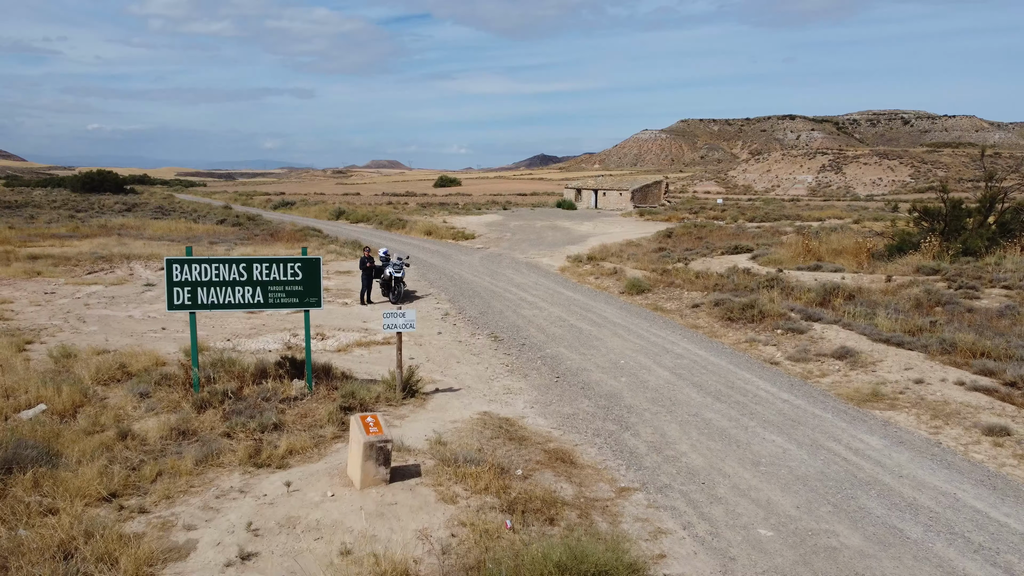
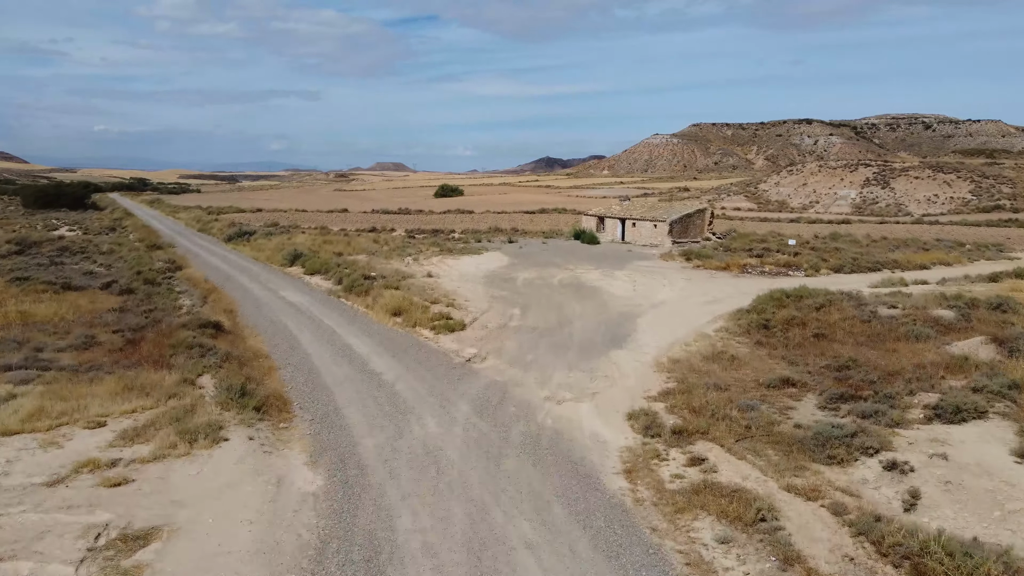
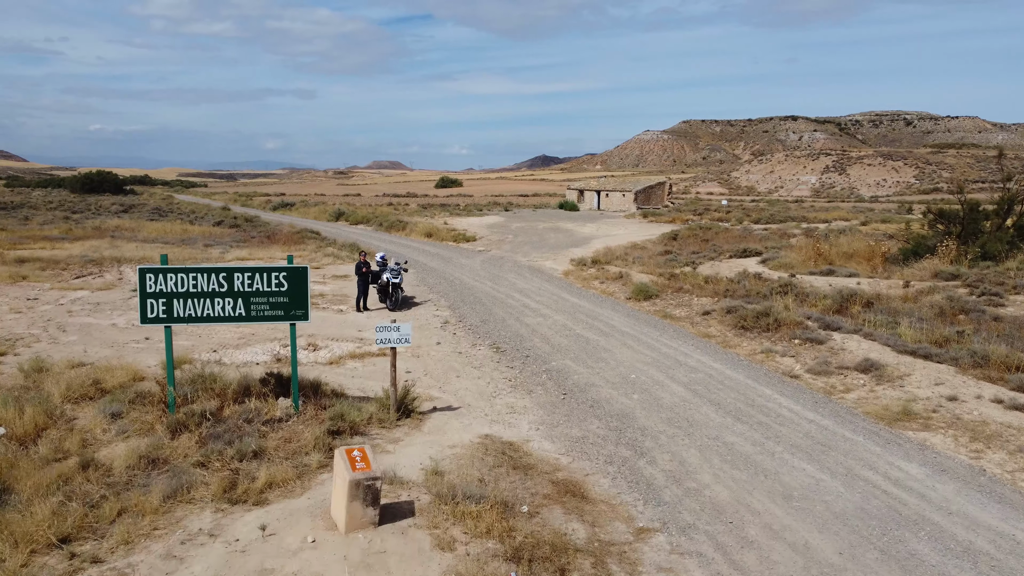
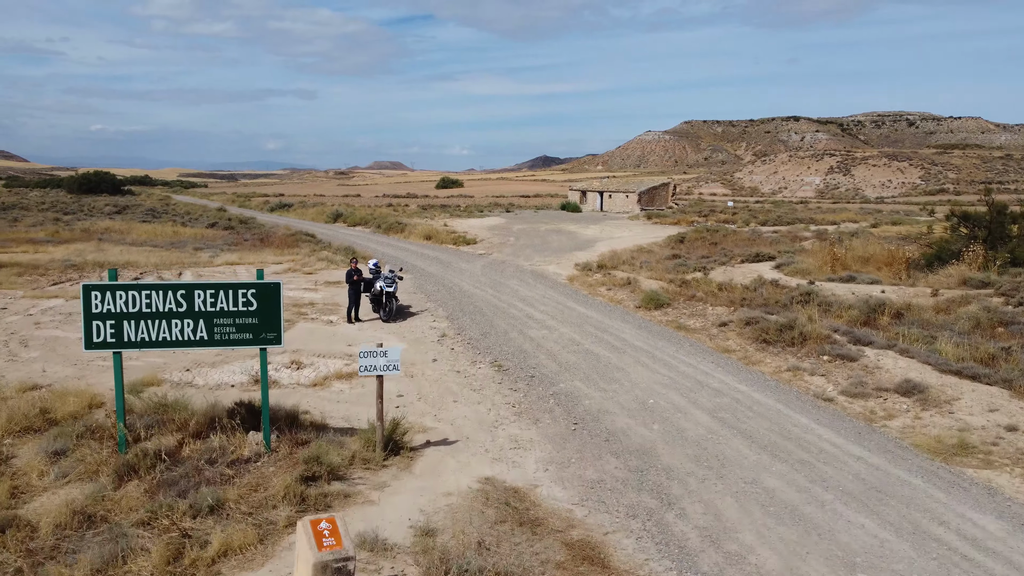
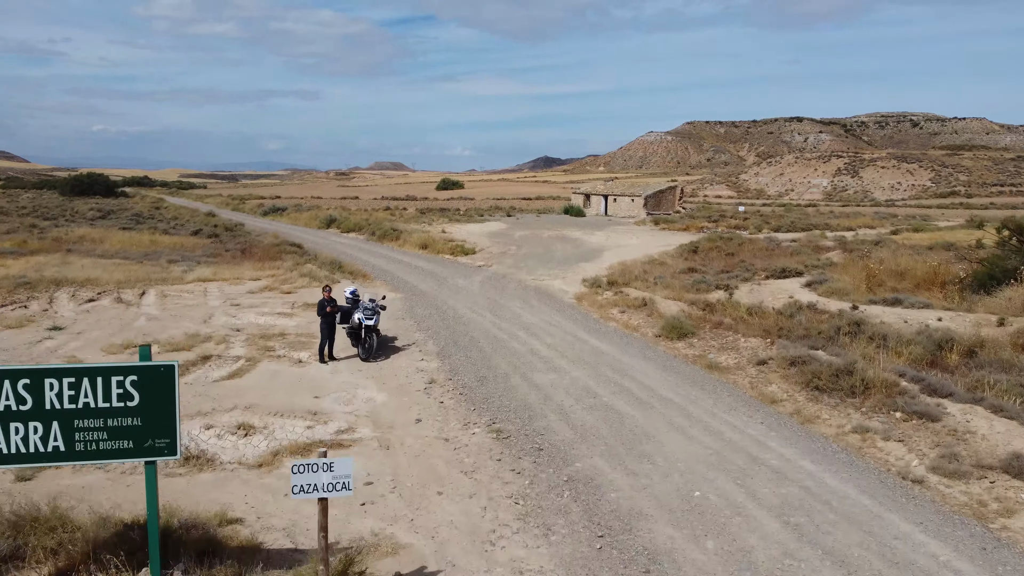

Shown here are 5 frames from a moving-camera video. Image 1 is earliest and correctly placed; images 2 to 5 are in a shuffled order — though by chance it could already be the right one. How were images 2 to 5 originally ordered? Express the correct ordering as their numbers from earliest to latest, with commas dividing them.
3, 4, 5, 2
